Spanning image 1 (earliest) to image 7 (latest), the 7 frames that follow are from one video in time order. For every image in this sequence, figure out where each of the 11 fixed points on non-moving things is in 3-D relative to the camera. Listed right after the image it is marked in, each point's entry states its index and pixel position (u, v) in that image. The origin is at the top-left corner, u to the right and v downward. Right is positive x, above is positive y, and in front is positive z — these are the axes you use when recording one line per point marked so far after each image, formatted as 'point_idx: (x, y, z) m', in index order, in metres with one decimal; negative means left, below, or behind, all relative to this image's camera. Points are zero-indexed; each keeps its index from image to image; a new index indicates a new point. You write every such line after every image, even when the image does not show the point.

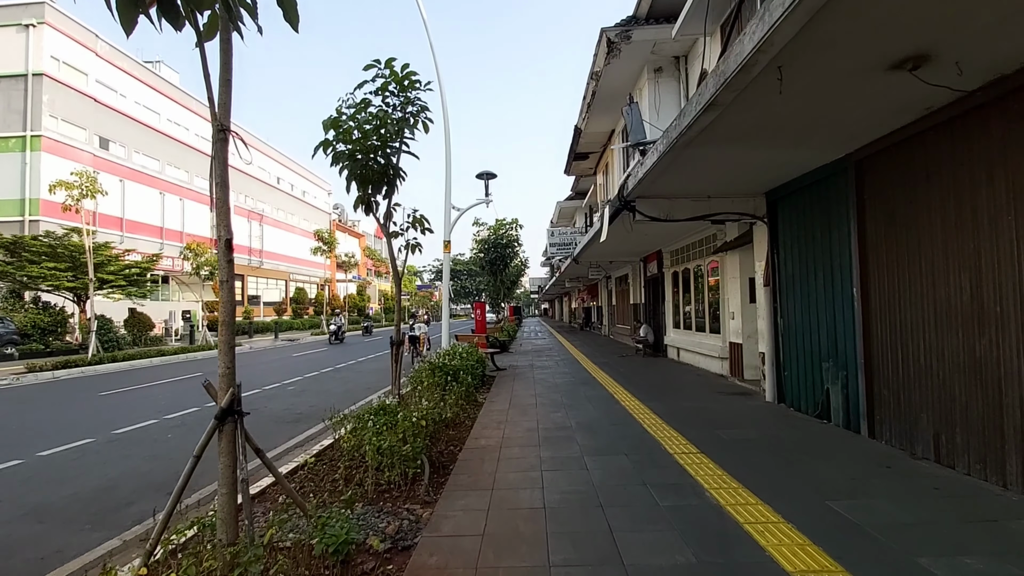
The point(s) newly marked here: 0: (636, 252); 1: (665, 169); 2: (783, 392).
0: (+3.8, +1.1, +15.2) m
1: (+2.0, +1.6, +6.4) m
2: (+4.1, -1.5, +7.3) m
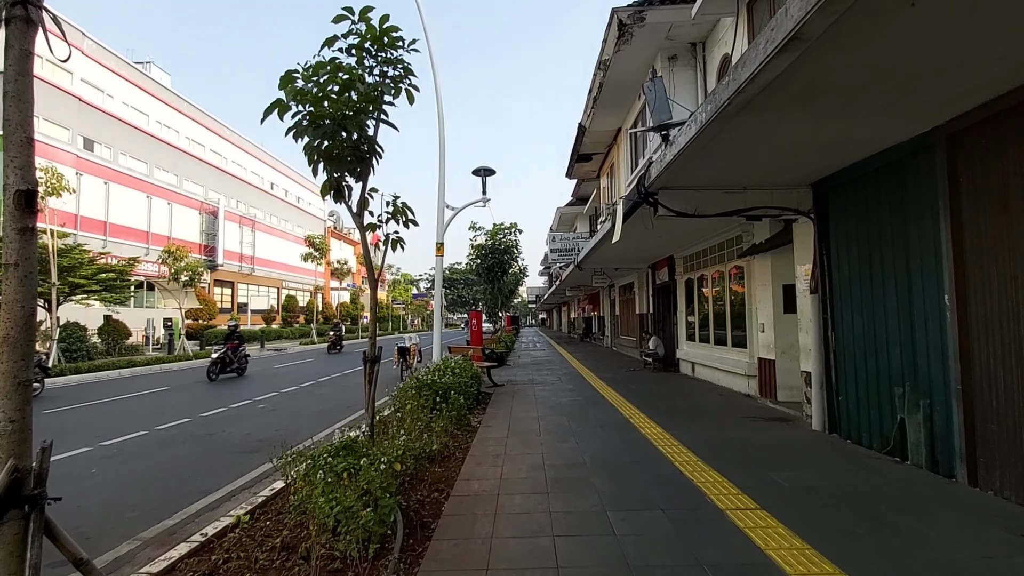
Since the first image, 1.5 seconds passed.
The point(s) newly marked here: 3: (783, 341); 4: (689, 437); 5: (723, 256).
0: (+3.8, +0.9, +14.1) m
1: (+2.0, +1.5, +5.3) m
2: (+4.1, -1.6, +6.1) m
3: (+4.4, -0.9, +8.0) m
4: (+2.3, -1.9, +6.3) m
5: (+4.4, +0.7, +10.2) m
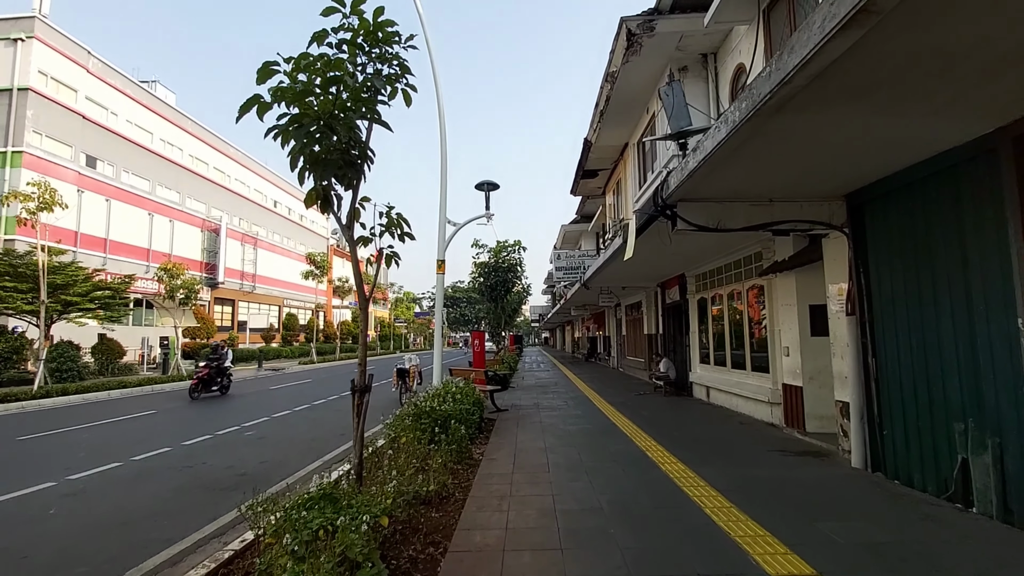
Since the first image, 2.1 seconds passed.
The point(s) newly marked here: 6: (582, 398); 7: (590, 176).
0: (+3.9, +0.3, +13.5) m
1: (+2.1, +1.3, +4.7) m
2: (+4.1, -1.9, +5.5) m
3: (+4.5, -1.2, +7.4) m
4: (+2.4, -2.2, +5.7) m
5: (+4.4, +0.3, +9.6) m
6: (+1.8, -2.8, +12.5) m
7: (+3.0, +4.3, +18.7) m
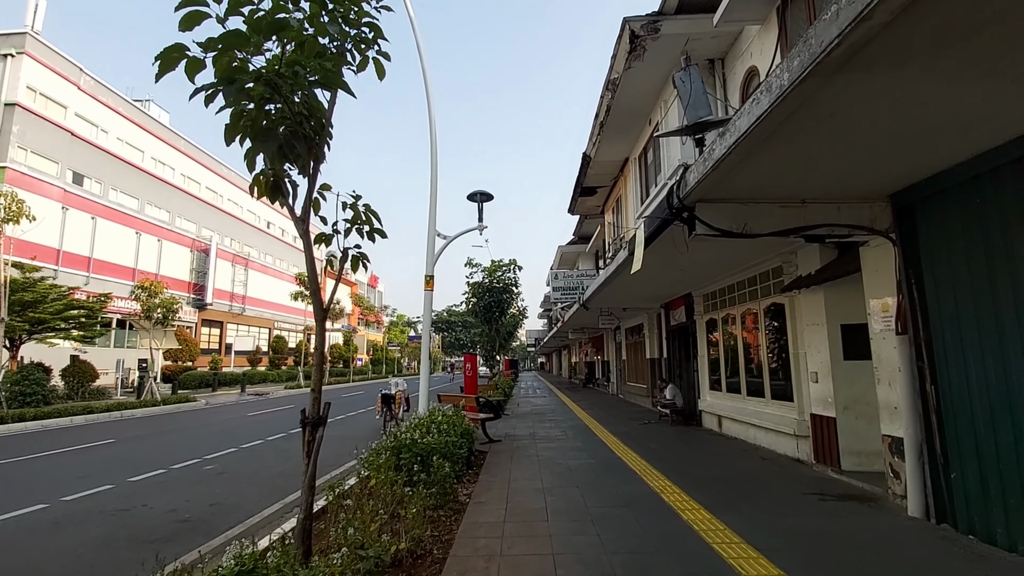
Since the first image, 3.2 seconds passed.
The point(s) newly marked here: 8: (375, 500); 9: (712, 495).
0: (+3.8, -0.2, +12.7) m
1: (+2.0, +1.2, +4.0) m
2: (+4.0, -2.0, +4.6) m
3: (+4.4, -1.4, +6.5) m
4: (+2.3, -2.3, +4.8) m
5: (+4.3, -0.1, +8.8) m
6: (+1.6, -3.3, +11.5) m
7: (+2.8, +3.5, +18.1) m
8: (-1.3, -2.1, +4.8) m
9: (+2.3, -2.4, +5.7) m
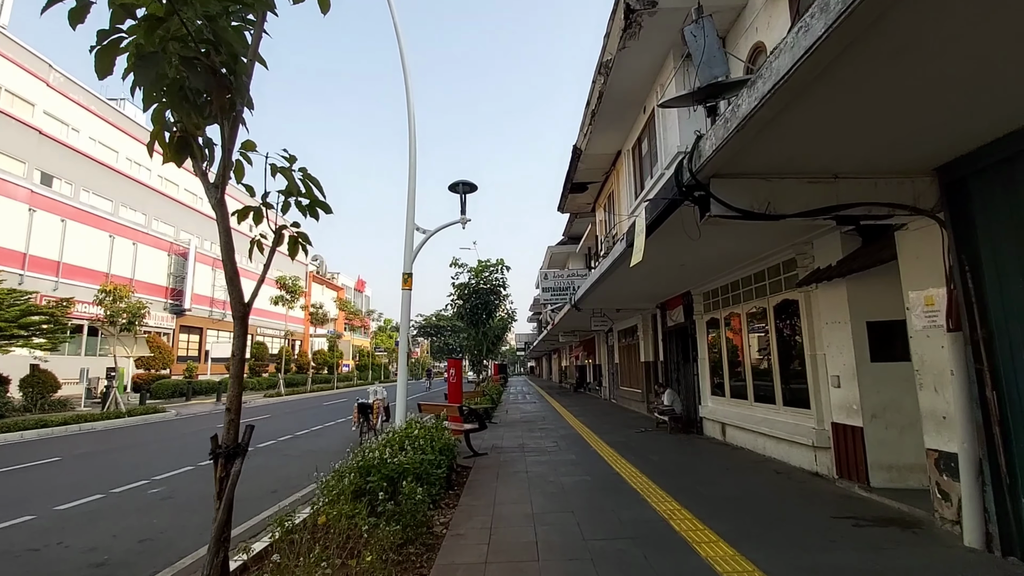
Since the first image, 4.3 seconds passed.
0: (+3.5, -0.2, +12.0) m
1: (+1.9, +1.3, +3.2) m
2: (+3.9, -1.9, +3.8) m
3: (+4.2, -1.3, +5.7) m
4: (+2.1, -2.2, +4.0) m
5: (+4.1, 0.0, +8.1) m
6: (+1.4, -3.2, +10.6) m
7: (+2.4, +3.4, +17.3) m
8: (-1.5, -2.0, +3.9) m
9: (+2.2, -2.3, +4.9) m
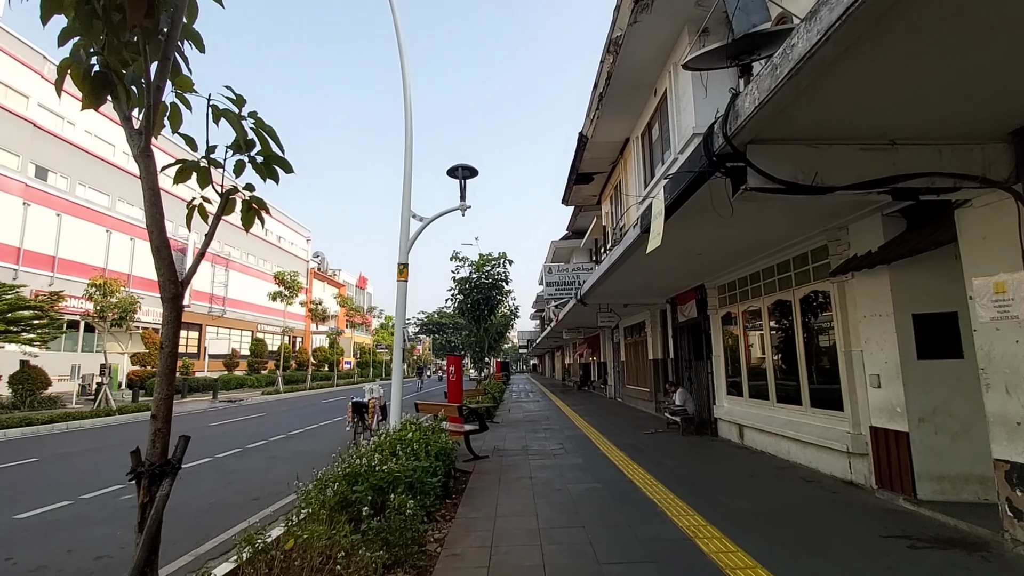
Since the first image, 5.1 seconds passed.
0: (+3.5, 0.0, +11.3) m
1: (+1.9, +1.4, +2.6) m
2: (+3.9, -1.8, +3.2) m
3: (+4.2, -1.2, +5.1) m
4: (+2.2, -2.1, +3.3) m
5: (+4.2, +0.1, +7.4) m
6: (+1.4, -3.1, +10.0) m
7: (+2.5, +3.6, +16.7) m
8: (-1.4, -1.9, +3.3) m
9: (+2.2, -2.2, +4.3) m
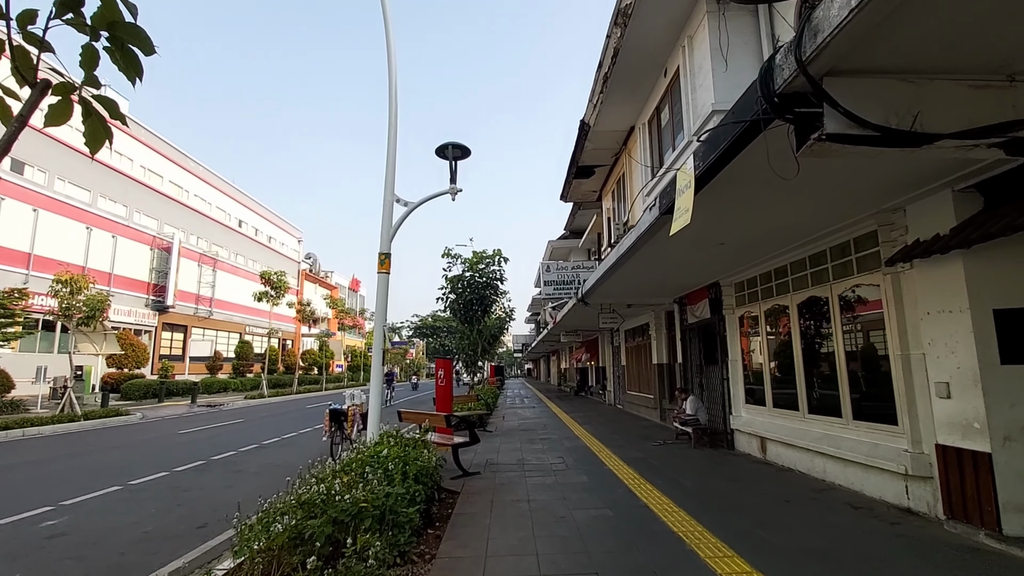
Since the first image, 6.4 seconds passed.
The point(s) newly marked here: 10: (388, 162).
0: (+3.4, 0.0, +10.4) m
1: (+1.9, +1.5, +1.6) m
2: (+3.9, -1.7, +2.2) m
3: (+4.2, -1.1, +4.2) m
4: (+2.1, -2.0, +2.4) m
5: (+4.1, +0.2, +6.5) m
6: (+1.3, -3.0, +9.1) m
7: (+2.4, +3.6, +15.8) m
8: (-1.5, -1.8, +2.3) m
9: (+2.1, -2.1, +3.3) m
10: (-2.1, +2.2, +8.5) m
